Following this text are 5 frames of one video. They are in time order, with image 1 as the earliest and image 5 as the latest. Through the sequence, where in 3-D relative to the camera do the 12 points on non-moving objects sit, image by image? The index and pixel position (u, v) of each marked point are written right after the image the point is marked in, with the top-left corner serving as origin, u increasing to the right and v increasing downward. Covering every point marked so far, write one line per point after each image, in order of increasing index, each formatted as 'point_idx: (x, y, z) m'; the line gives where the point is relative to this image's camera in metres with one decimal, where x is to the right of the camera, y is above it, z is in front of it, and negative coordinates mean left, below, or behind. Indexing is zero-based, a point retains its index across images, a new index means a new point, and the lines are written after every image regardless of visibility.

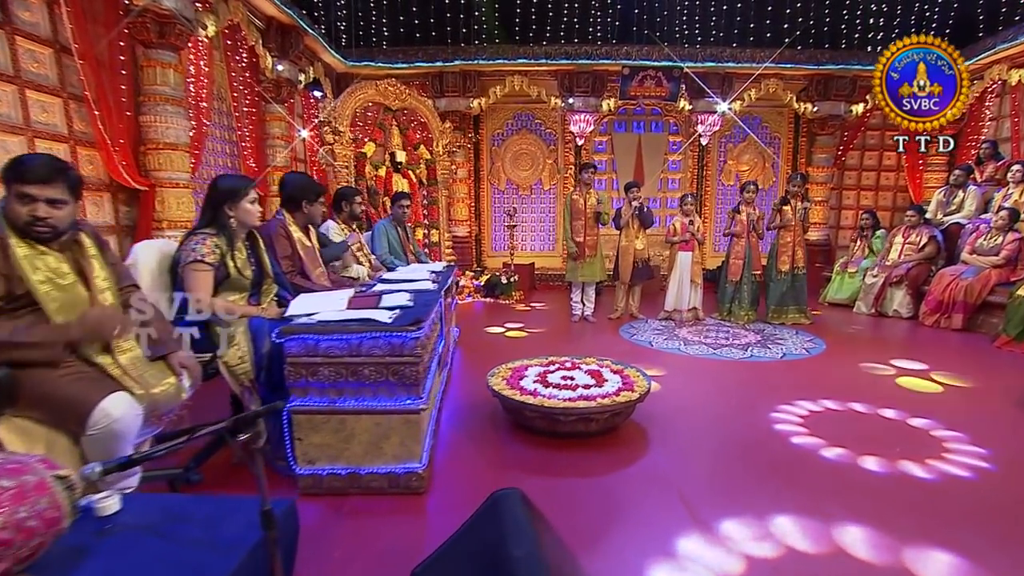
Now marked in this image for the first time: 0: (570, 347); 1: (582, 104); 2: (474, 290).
0: (+0.5, -0.6, +5.6) m
1: (+1.1, +2.5, +8.2) m
2: (-0.4, 0.0, +7.6) m
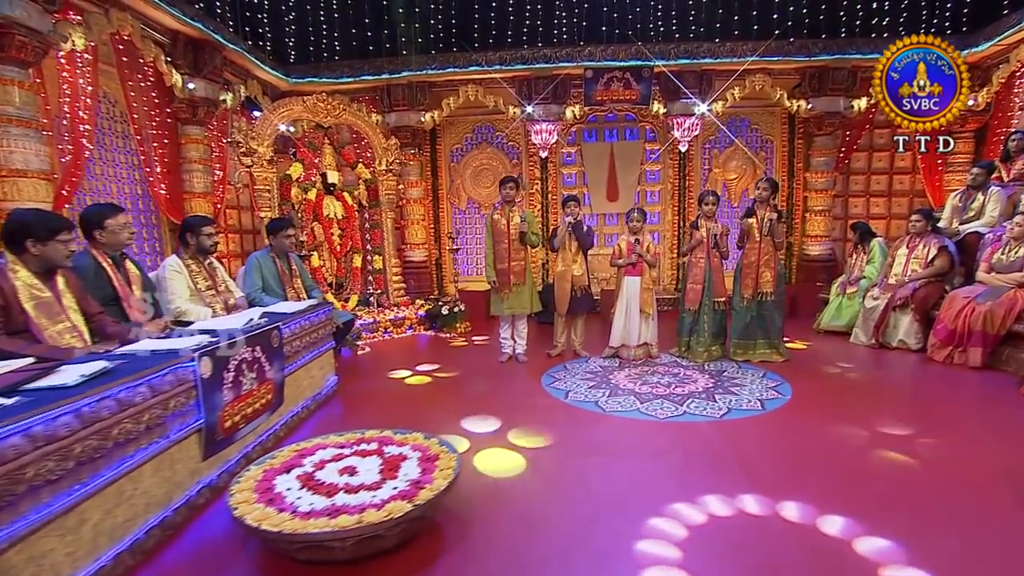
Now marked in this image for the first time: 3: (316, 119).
0: (-0.3, -0.9, +4.7) m
1: (+0.4, +2.1, +7.3) m
2: (-1.1, -0.4, +6.7) m
3: (-2.0, +1.7, +6.2) m
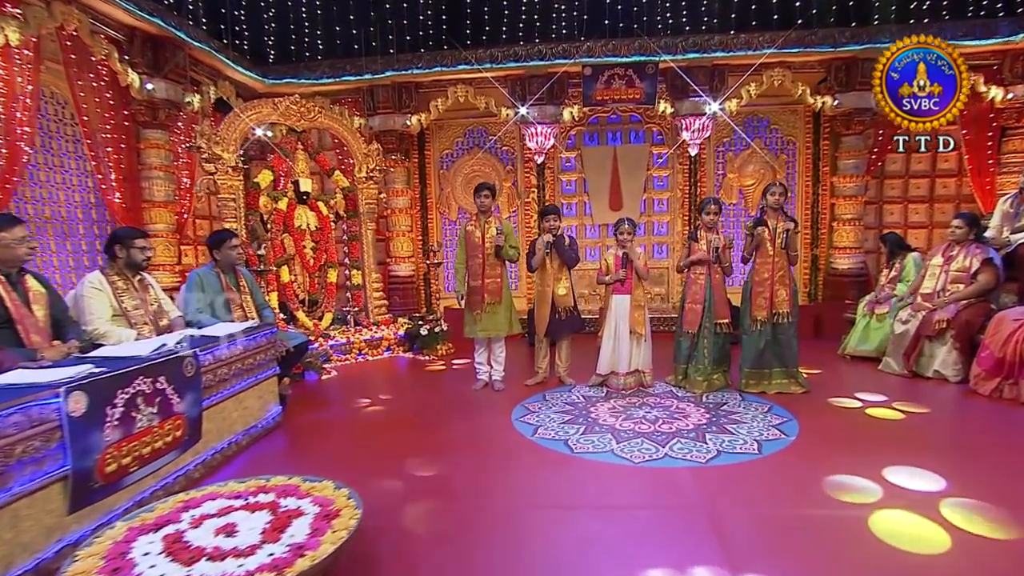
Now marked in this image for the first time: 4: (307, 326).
0: (-0.5, -1.0, +4.1) m
1: (+0.3, +2.0, +6.7) m
2: (-1.2, -0.6, +6.2) m
3: (-2.2, +1.6, +5.8) m
4: (-2.0, -0.4, +5.9) m
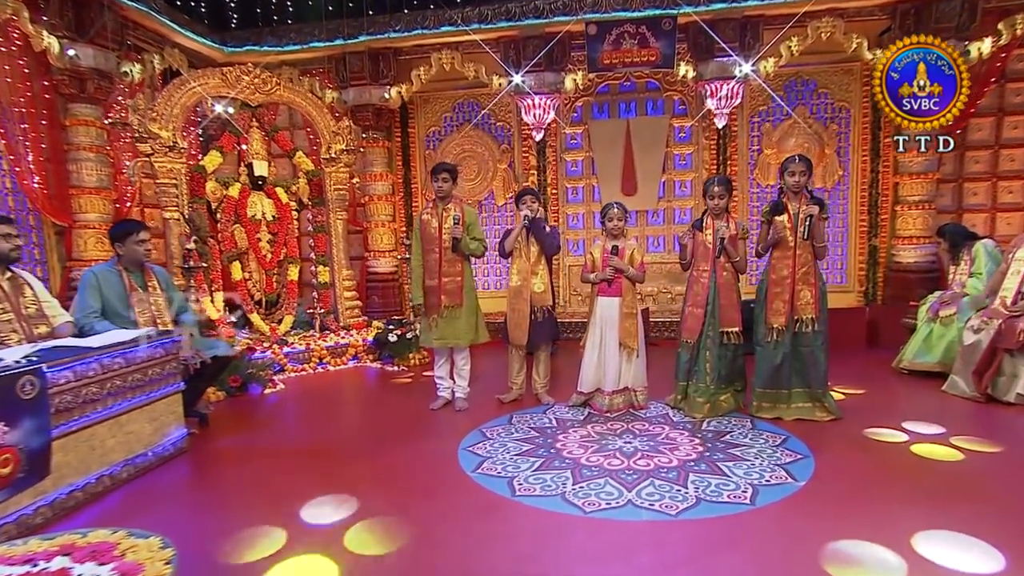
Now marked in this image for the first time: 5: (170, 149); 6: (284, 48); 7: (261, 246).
0: (-0.8, -1.0, +3.3) m
1: (+0.2, +2.0, +5.8) m
2: (-1.3, -0.5, +5.4) m
3: (-2.3, +1.6, +5.1) m
4: (-2.2, -0.4, +5.1) m
5: (-2.7, +1.1, +4.8) m
6: (-2.2, +2.3, +5.7) m
7: (-2.2, +0.4, +5.2) m
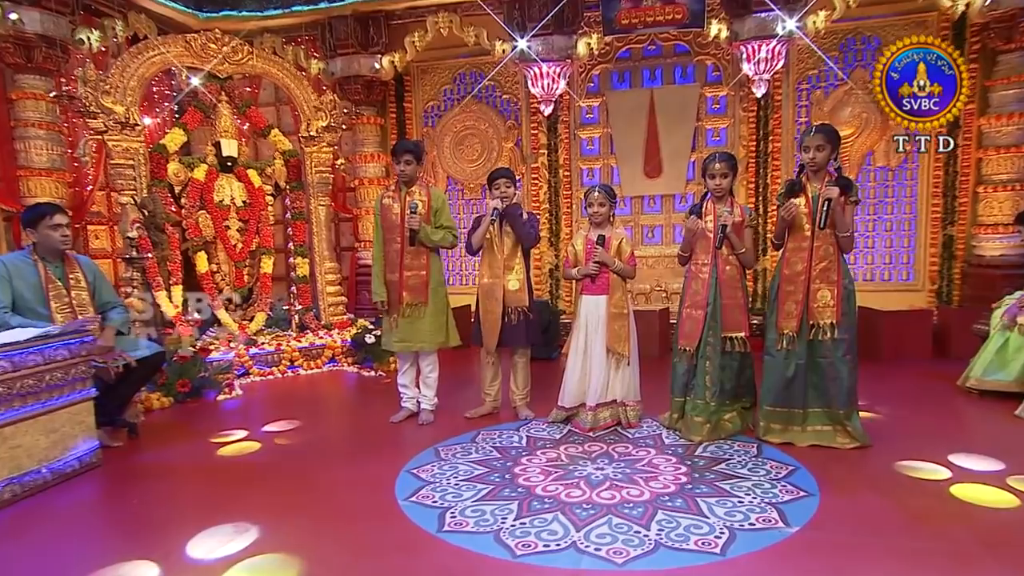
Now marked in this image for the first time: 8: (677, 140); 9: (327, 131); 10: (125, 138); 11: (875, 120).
0: (-1.0, -1.0, +2.7) m
1: (+0.3, +2.0, +5.1) m
2: (-1.3, -0.5, +4.8) m
3: (-2.3, +1.7, +4.6) m
4: (-2.2, -0.3, +4.6) m
5: (-2.8, +1.2, +4.3) m
6: (-2.2, +2.4, +5.2) m
7: (-2.2, +0.4, +4.7) m
8: (+1.5, +1.3, +5.2) m
9: (-1.5, +1.3, +4.8) m
10: (-2.8, +1.1, +4.3) m
11: (+3.0, +1.4, +4.9) m
